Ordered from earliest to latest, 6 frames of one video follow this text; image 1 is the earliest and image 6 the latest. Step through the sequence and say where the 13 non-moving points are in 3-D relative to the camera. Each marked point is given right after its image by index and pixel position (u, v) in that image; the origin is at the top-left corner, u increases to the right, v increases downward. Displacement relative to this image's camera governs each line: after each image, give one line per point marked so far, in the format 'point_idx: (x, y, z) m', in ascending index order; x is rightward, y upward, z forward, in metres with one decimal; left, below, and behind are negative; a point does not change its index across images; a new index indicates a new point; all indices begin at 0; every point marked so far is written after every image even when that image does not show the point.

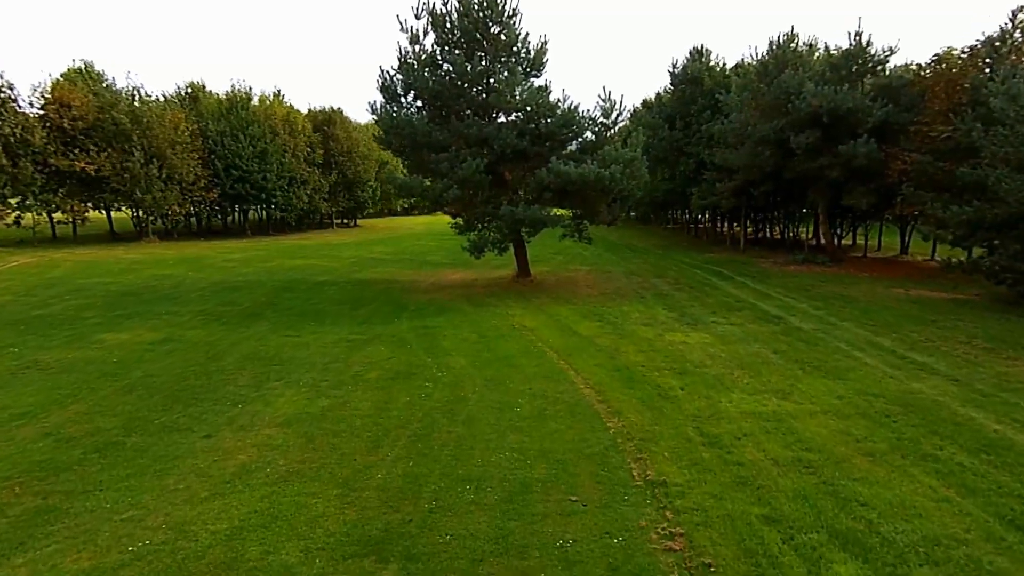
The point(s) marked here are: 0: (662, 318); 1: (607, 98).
0: (+4.3, -0.9, +13.9) m
1: (+3.4, +6.8, +17.3) m
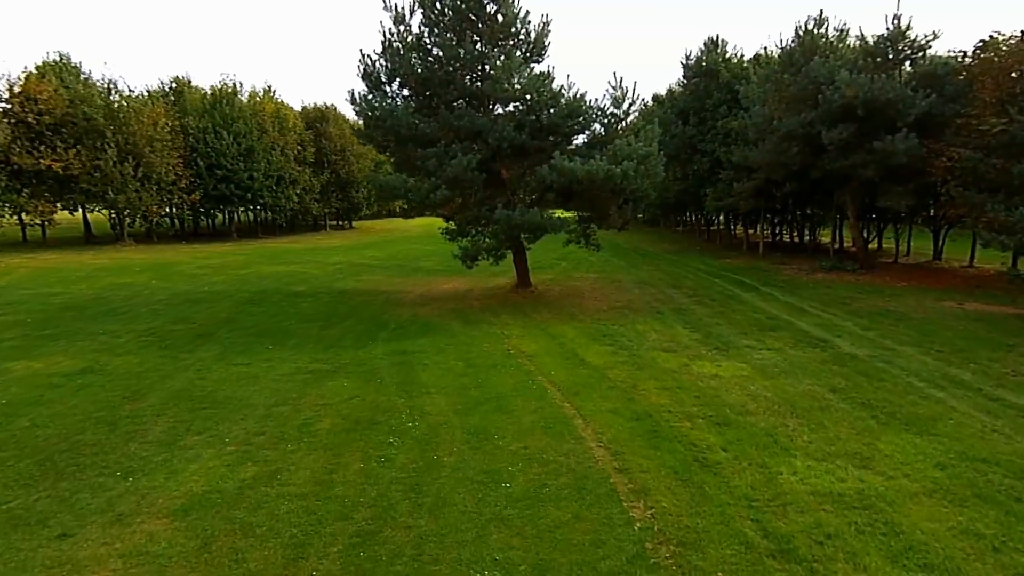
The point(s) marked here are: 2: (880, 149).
0: (+4.2, -1.3, +11.7) m
1: (+3.3, +6.4, +15.2) m
2: (+14.0, +5.4, +18.4) m
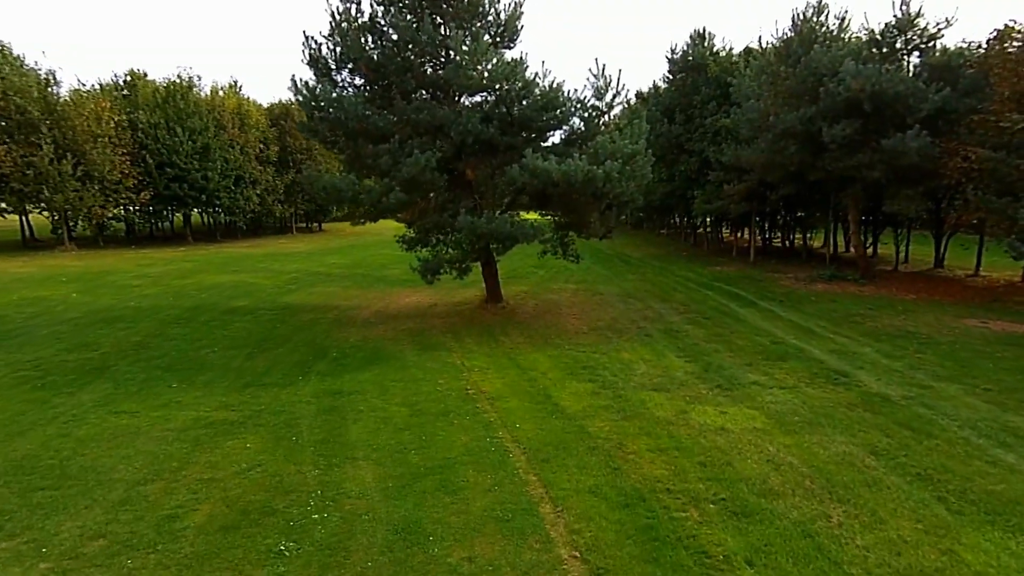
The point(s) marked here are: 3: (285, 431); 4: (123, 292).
0: (+3.4, -1.8, +9.7) m
1: (+2.4, +5.9, +13.2) m
2: (+13.1, +4.9, +16.8) m
3: (-3.7, -2.3, +7.8) m
4: (-14.6, -0.1, +18.1) m
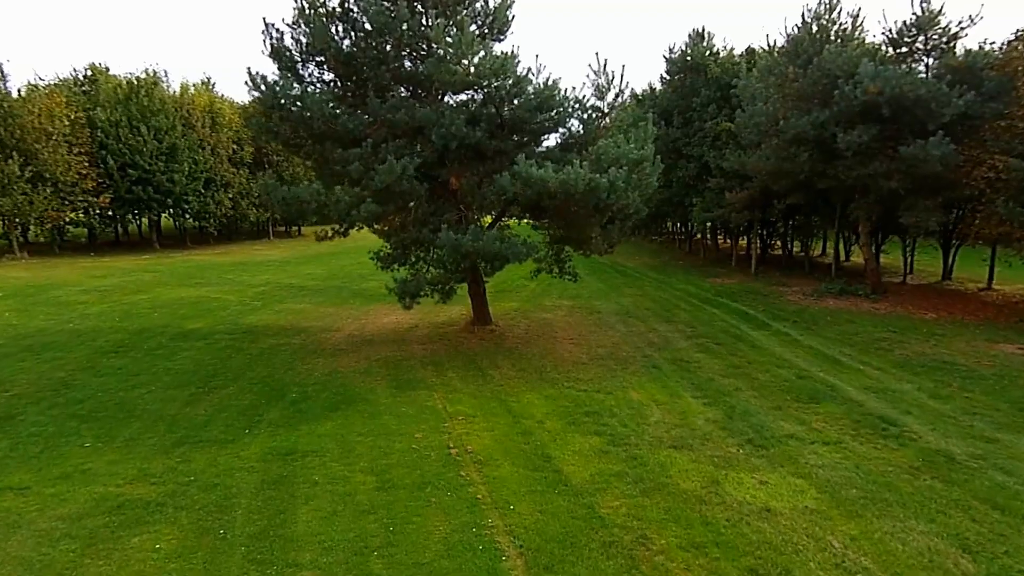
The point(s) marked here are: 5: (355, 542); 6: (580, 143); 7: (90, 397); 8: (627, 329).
0: (+3.3, -2.4, +8.2) m
1: (+2.2, +5.3, +11.7) m
2: (+12.7, +4.3, +15.5) m
3: (-3.8, -2.9, +6.1) m
4: (-15.0, -0.7, +16.1) m
5: (-1.8, -3.0, +5.6) m
6: (+1.7, +3.6, +12.1) m
7: (-8.3, -2.2, +9.5) m
8: (+3.5, -1.2, +14.7) m
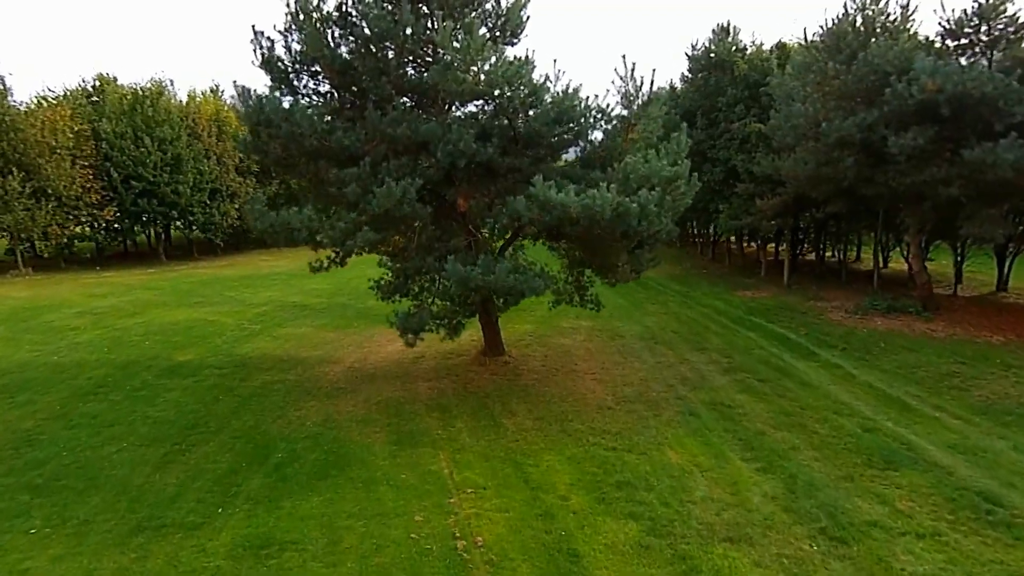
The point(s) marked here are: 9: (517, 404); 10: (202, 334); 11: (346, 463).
0: (+3.5, -3.1, +6.8) m
1: (+2.5, +4.6, +10.2) m
2: (+13.2, +3.6, +13.8) m
3: (-3.6, -3.7, +4.9) m
4: (-14.5, -1.6, +15.2) m
5: (-1.6, -3.7, +4.3) m
6: (+2.0, +2.9, +10.7) m
7: (-8.0, -3.0, +8.4) m
8: (+4.0, -1.9, +13.3) m
9: (+0.1, -2.5, +10.4) m
10: (-9.9, -1.5, +15.5) m
11: (-2.8, -3.0, +8.2) m
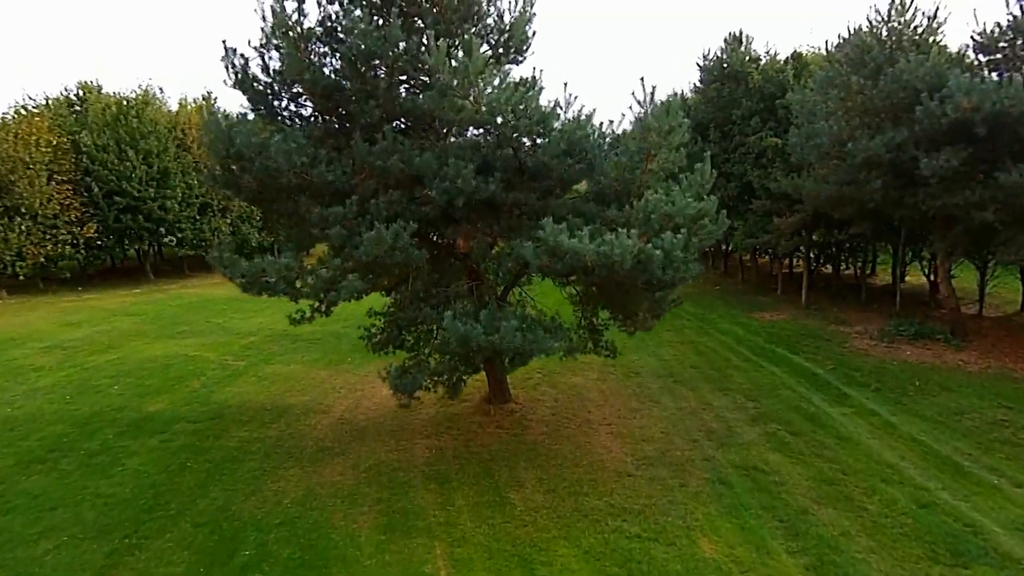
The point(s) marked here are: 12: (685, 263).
0: (+3.7, -4.1, +5.6) m
1: (+2.6, +3.6, +9.1) m
2: (+13.2, +2.7, +12.7) m
3: (-3.4, -4.7, +3.7) m
4: (-14.4, -2.7, +14.0) m
5: (-1.5, -4.7, +3.2) m
6: (+2.1, +1.9, +9.5) m
7: (-7.9, -4.0, +7.2) m
8: (+4.0, -2.9, +12.1) m
9: (+0.2, -3.5, +9.2) m
10: (-9.8, -2.6, +14.3) m
11: (-2.7, -4.0, +7.0) m
12: (+3.1, +0.4, +8.6) m
